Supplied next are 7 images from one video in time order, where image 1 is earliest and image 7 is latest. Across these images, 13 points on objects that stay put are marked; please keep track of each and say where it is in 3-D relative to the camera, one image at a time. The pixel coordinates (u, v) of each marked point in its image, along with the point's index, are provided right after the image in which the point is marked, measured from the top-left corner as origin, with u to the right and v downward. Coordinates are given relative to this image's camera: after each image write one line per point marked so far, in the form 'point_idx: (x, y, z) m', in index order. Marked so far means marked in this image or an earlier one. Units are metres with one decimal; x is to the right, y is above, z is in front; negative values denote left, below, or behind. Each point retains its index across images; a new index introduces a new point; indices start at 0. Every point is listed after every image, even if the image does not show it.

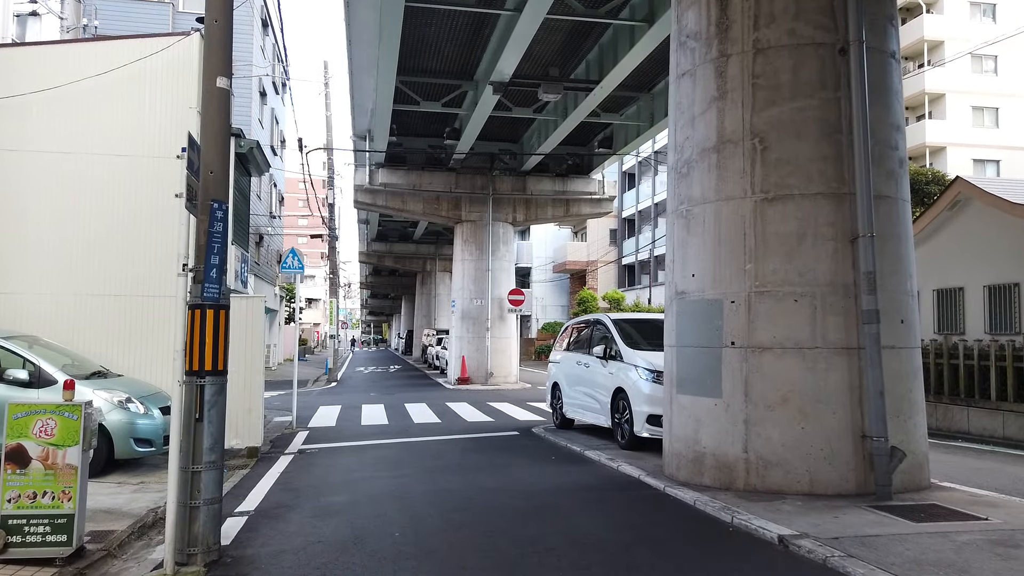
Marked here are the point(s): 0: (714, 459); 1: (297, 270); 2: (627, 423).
0: (+1.9, -1.6, +7.0) m
1: (-4.3, +0.4, +15.0) m
2: (+1.5, -1.8, +9.9) m
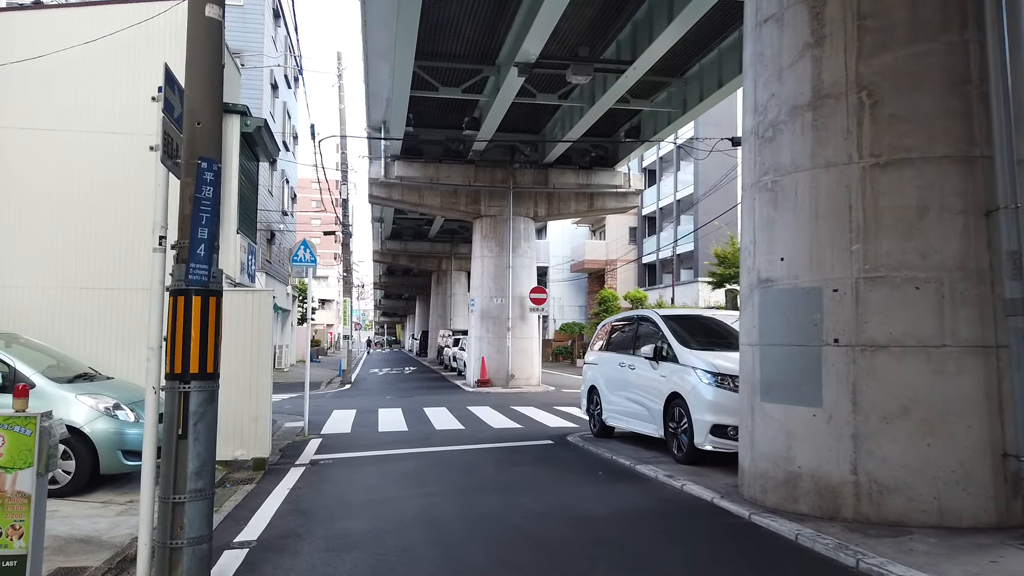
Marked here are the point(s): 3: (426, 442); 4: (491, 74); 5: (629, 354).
0: (+2.3, -1.5, +5.8) m
1: (-3.8, +0.4, +13.8) m
2: (+2.0, -1.7, +8.6) m
3: (-1.4, -2.6, +12.4) m
4: (-0.6, +5.7, +19.6) m
5: (+1.7, -0.9, +10.6) m
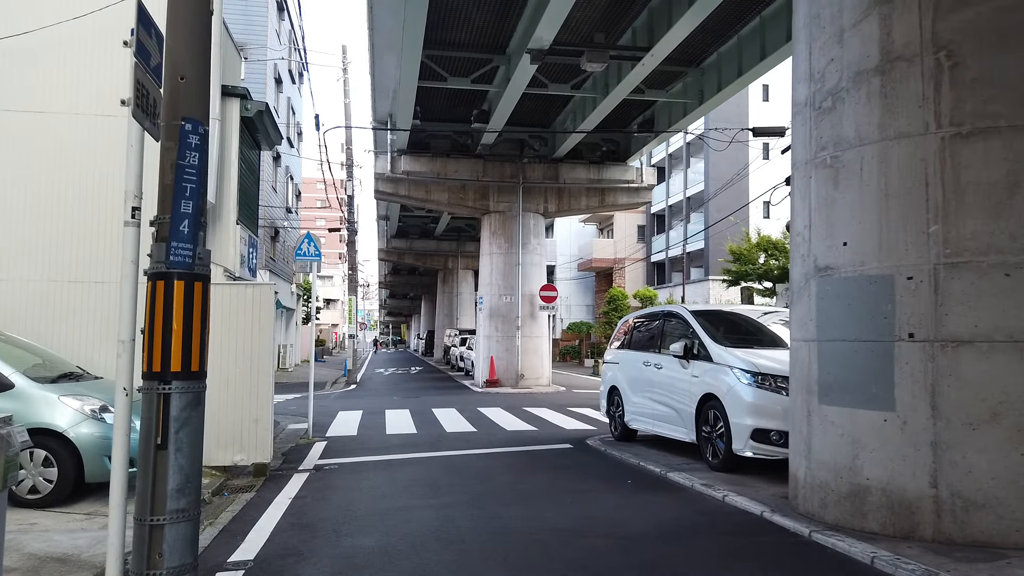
0: (+2.6, -1.4, +5.1) m
1: (-3.5, +0.5, +13.2) m
2: (+2.2, -1.6, +7.9) m
3: (-1.2, -2.5, +11.7) m
4: (-0.3, +5.7, +19.0) m
5: (+1.9, -0.9, +9.9) m
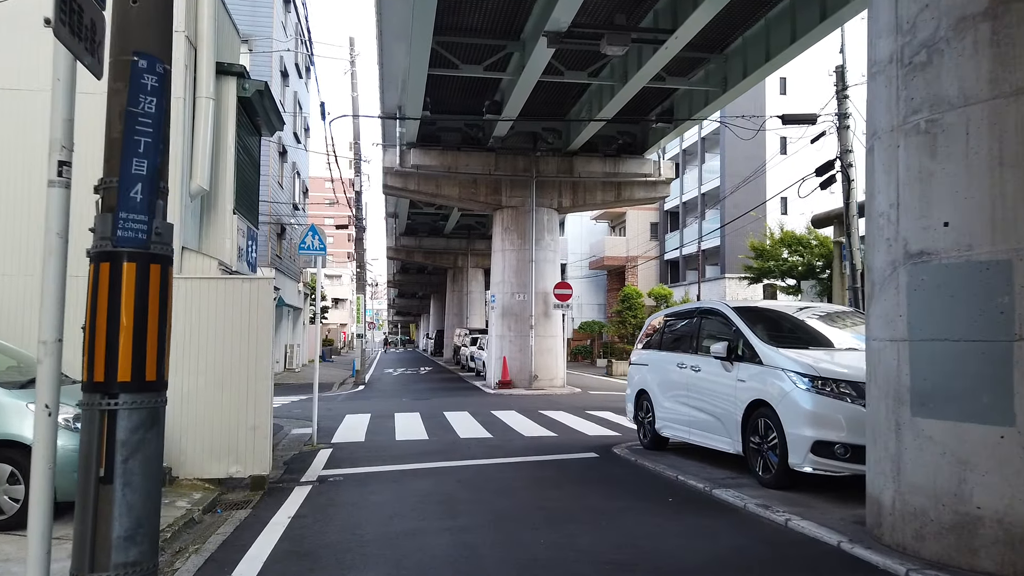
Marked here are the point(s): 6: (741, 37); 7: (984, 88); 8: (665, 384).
0: (+2.8, -1.4, +4.2) m
1: (-3.2, +0.6, +12.3) m
2: (+2.5, -1.5, +7.0) m
3: (-0.9, -2.4, +10.9) m
4: (+0.1, +5.8, +18.1) m
5: (+2.2, -0.8, +9.0) m
6: (+5.5, +6.0, +17.8) m
7: (+2.8, +1.2, +4.4) m
8: (+2.0, -1.2, +9.5) m
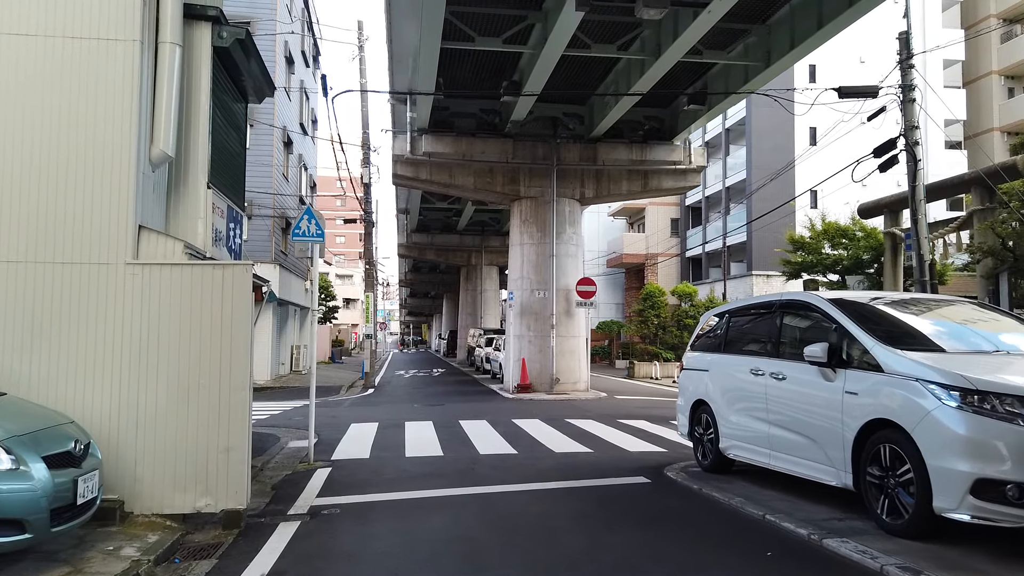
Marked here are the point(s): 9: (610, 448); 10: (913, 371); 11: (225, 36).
0: (+3.0, -1.2, +2.4) m
1: (-2.8, +0.7, +10.7) m
2: (+2.8, -1.4, +5.3) m
3: (-0.5, -2.3, +9.2) m
4: (+0.6, +5.9, +16.4) m
5: (+2.5, -0.7, +7.3) m
6: (+6.0, +6.2, +16.0) m
7: (+3.1, +1.3, +2.7) m
8: (+2.3, -1.1, +7.8) m
9: (+1.4, -2.3, +10.6) m
10: (+2.9, -0.6, +5.4) m
11: (-3.2, +2.8, +8.2) m
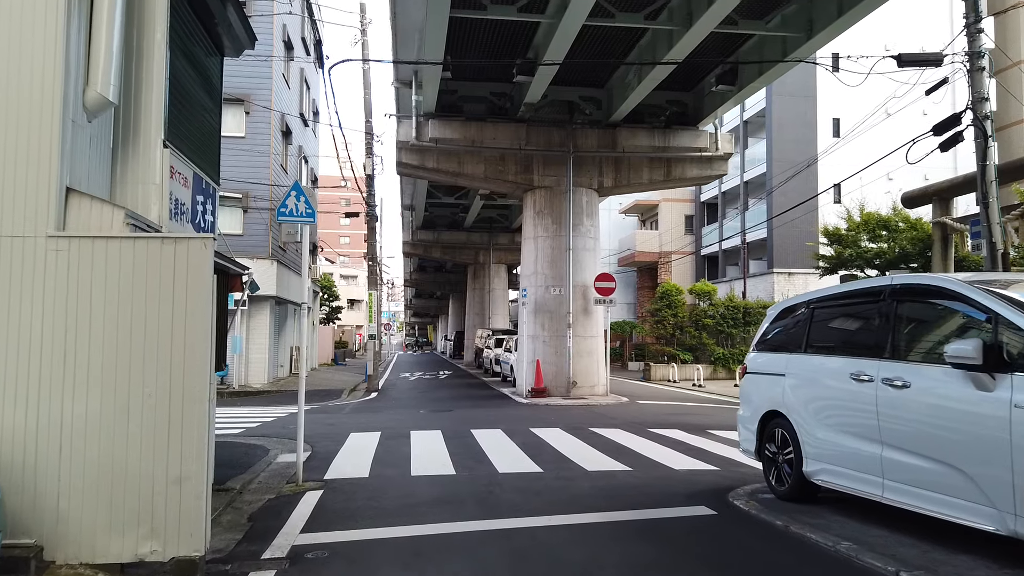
0: (+3.3, -1.1, +0.8) m
1: (-2.5, +0.8, +9.1) m
2: (+3.0, -1.3, +3.7) m
3: (-0.2, -2.2, +7.6) m
4: (+0.9, +6.0, +14.8) m
5: (+2.8, -0.5, +5.7) m
6: (+6.3, +6.3, +14.4) m
7: (+3.3, +1.5, +1.0) m
8: (+2.6, -1.0, +6.2) m
9: (+1.7, -2.2, +9.0) m
10: (+3.2, -0.4, +3.8) m
11: (-2.9, +2.9, +6.7) m
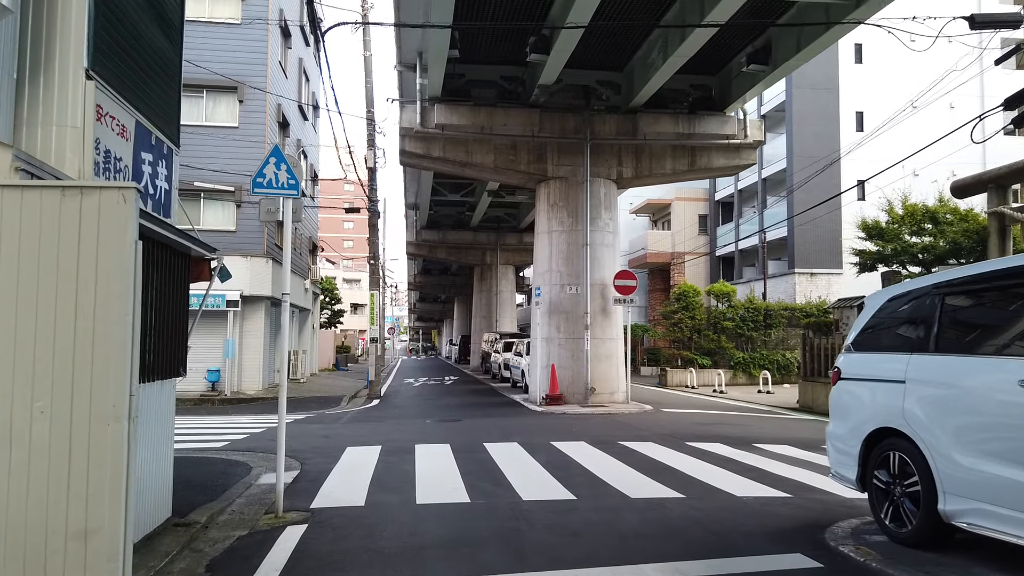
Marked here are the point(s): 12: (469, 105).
0: (+3.5, -0.9, -0.8) m
1: (-2.3, +0.9, +7.5) m
2: (+3.3, -1.1, +2.1) m
3: (0.0, -2.1, +6.0) m
4: (+1.2, +6.1, +13.2) m
5: (+3.1, -0.4, +4.1) m
6: (+6.6, +6.4, +12.8) m
7: (+3.5, +1.7, -0.5) m
8: (+2.9, -0.8, +4.6) m
9: (+2.0, -2.0, +7.4) m
10: (+3.4, -0.3, +2.1) m
11: (-2.6, +3.1, +5.1) m
12: (-1.1, +4.7, +19.2) m
